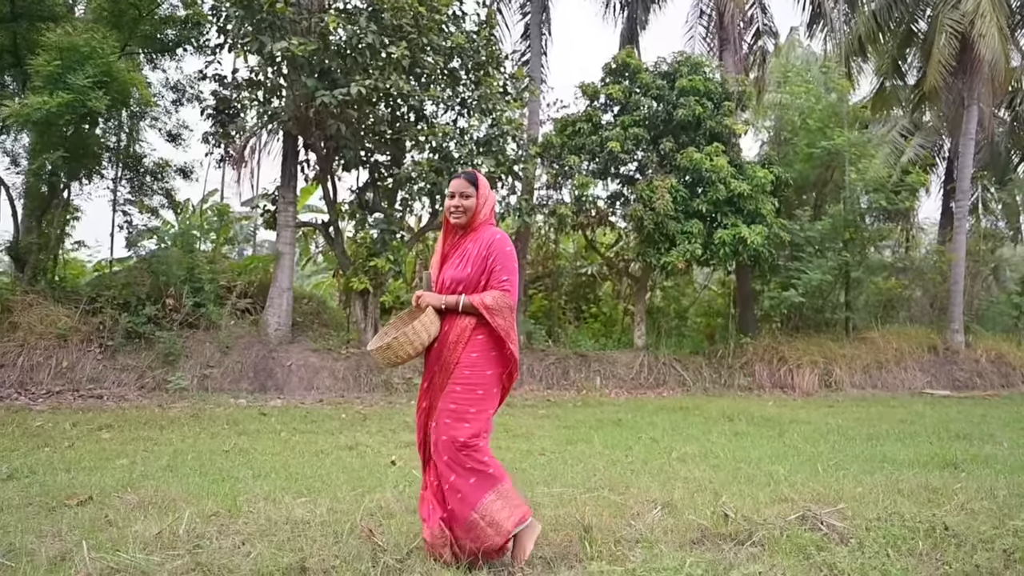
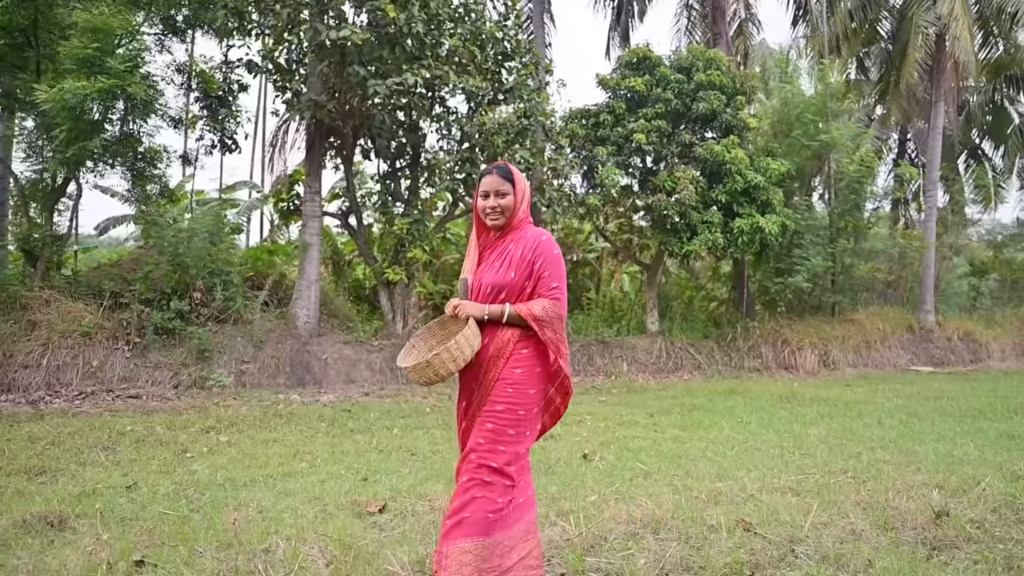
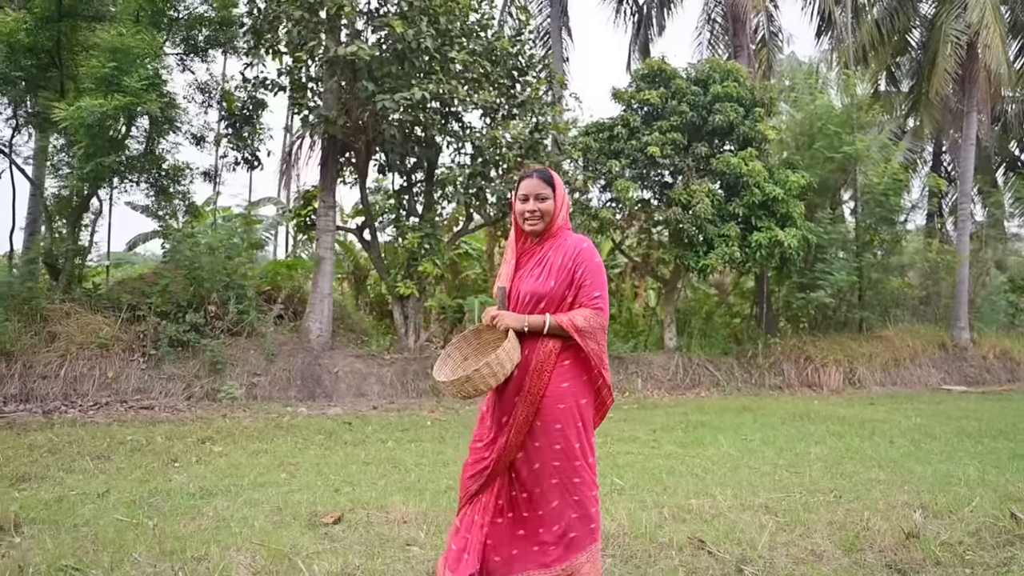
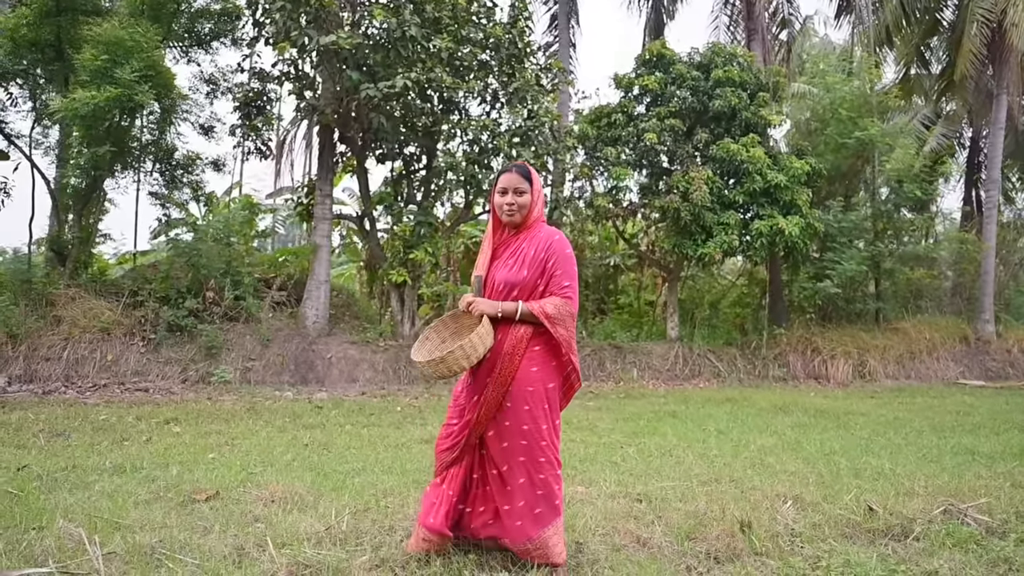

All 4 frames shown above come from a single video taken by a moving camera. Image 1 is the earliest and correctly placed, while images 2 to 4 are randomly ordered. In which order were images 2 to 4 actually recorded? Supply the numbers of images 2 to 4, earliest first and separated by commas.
4, 3, 2
